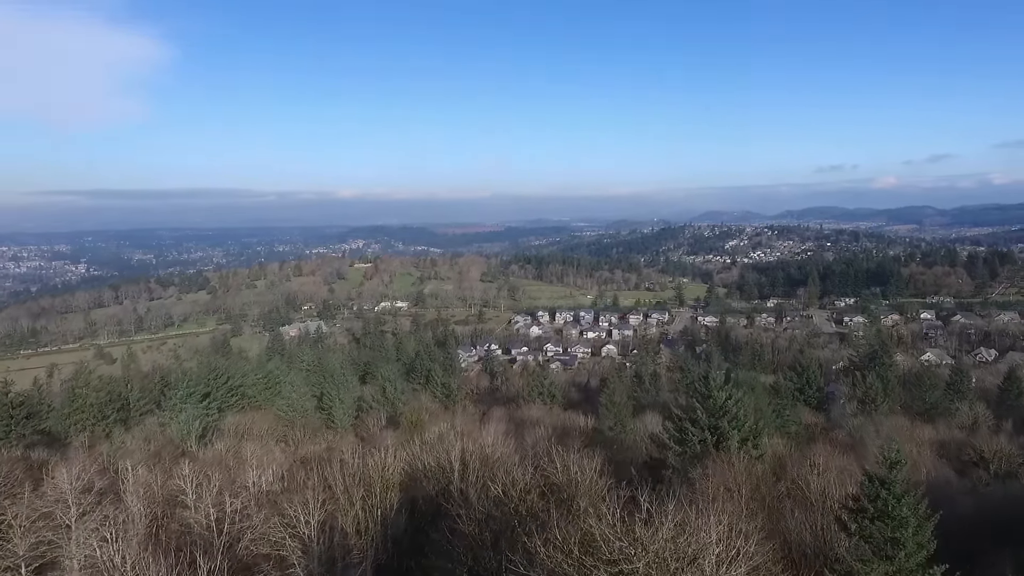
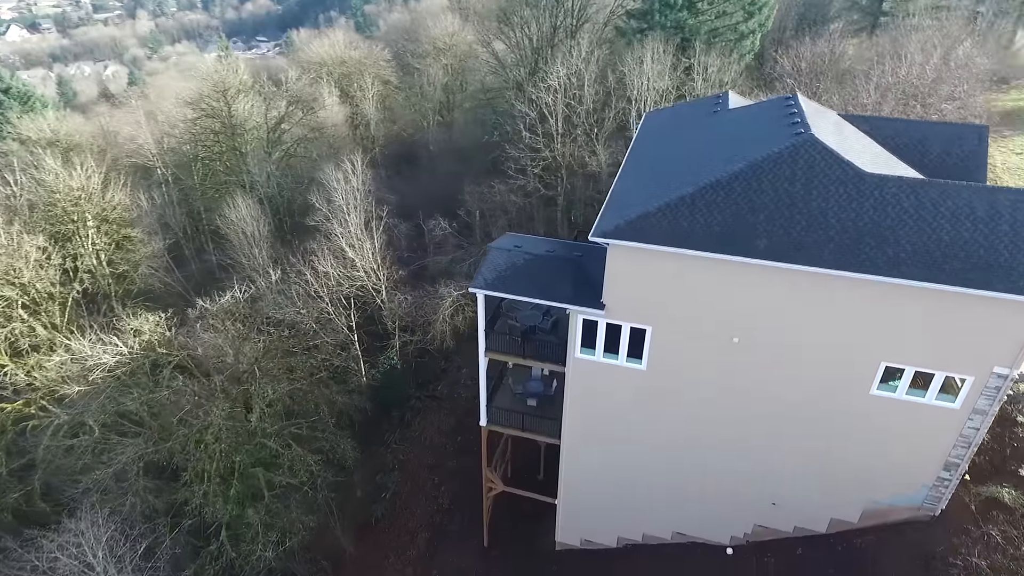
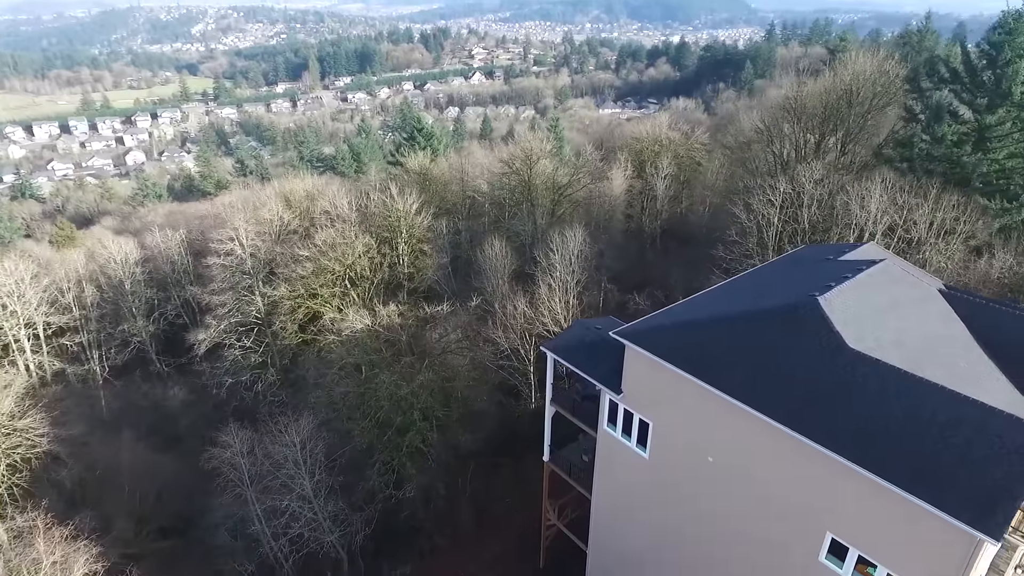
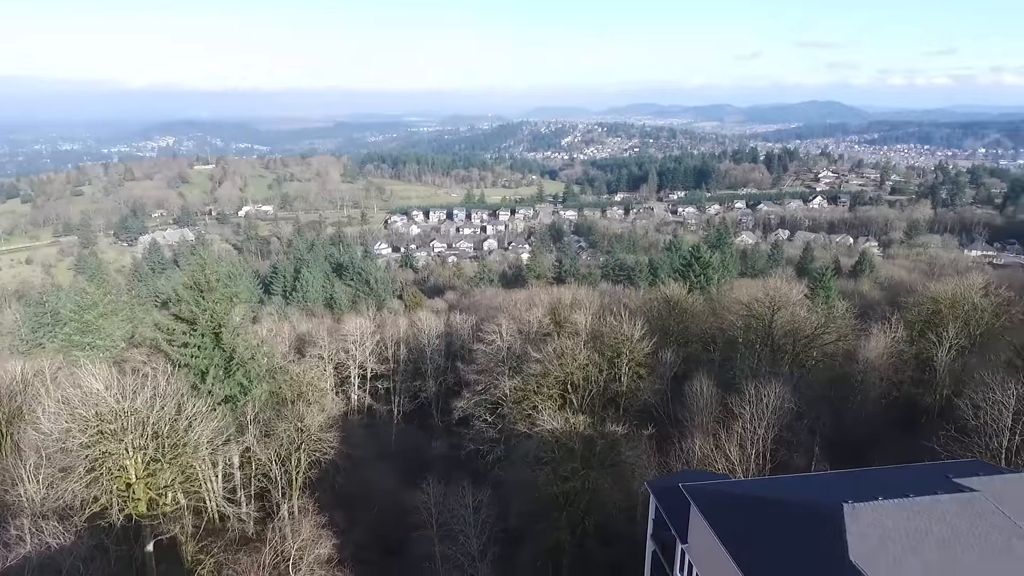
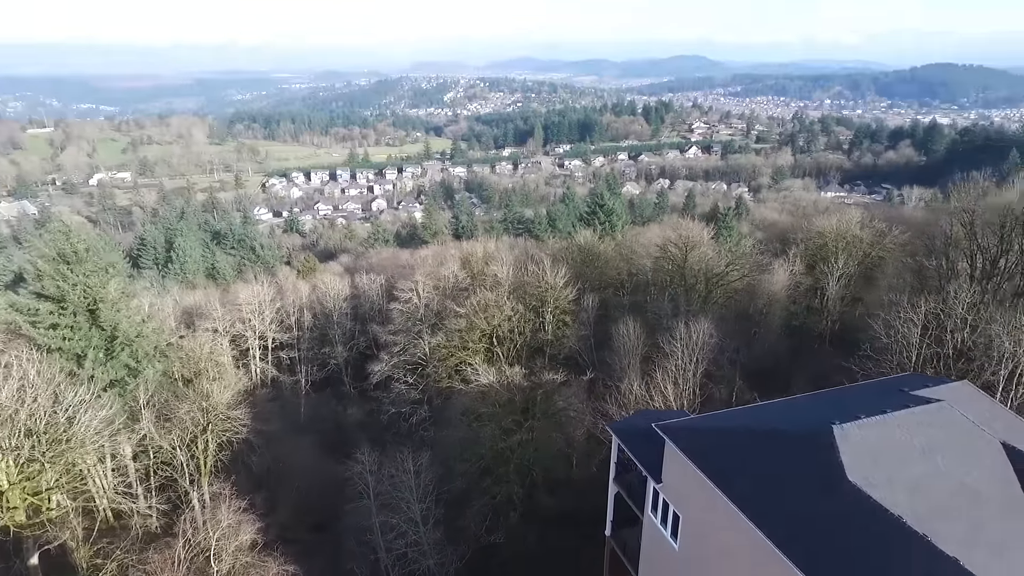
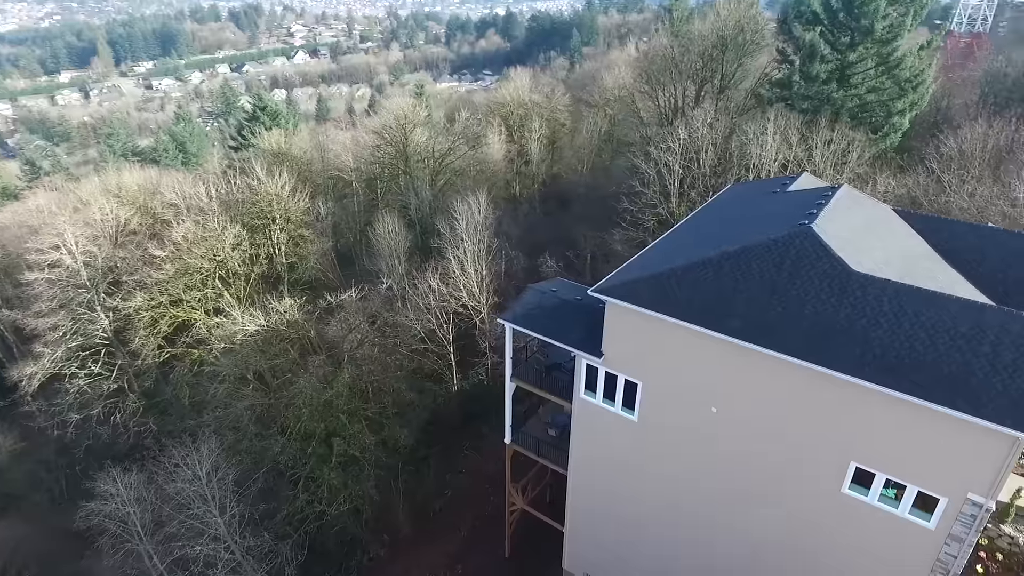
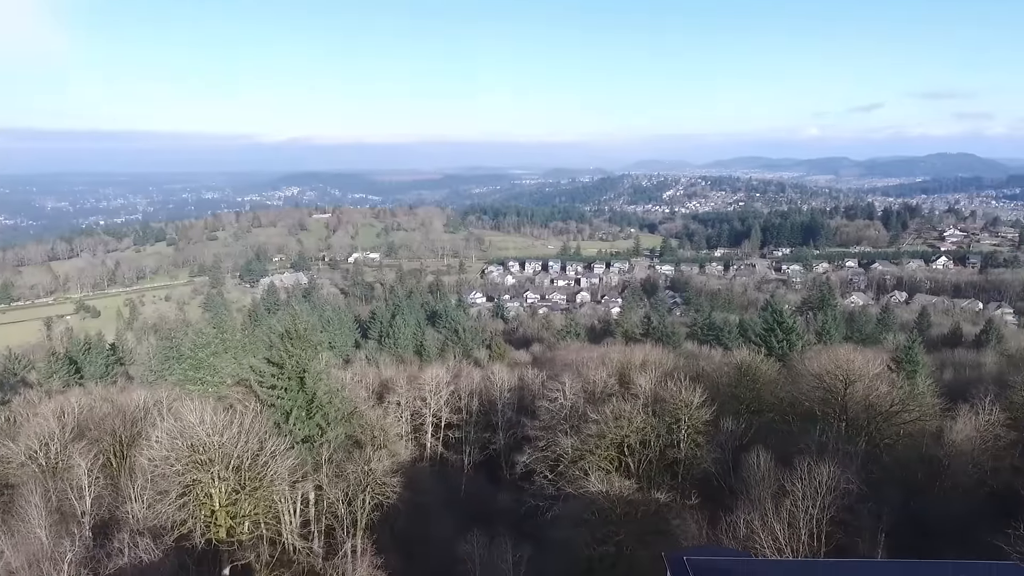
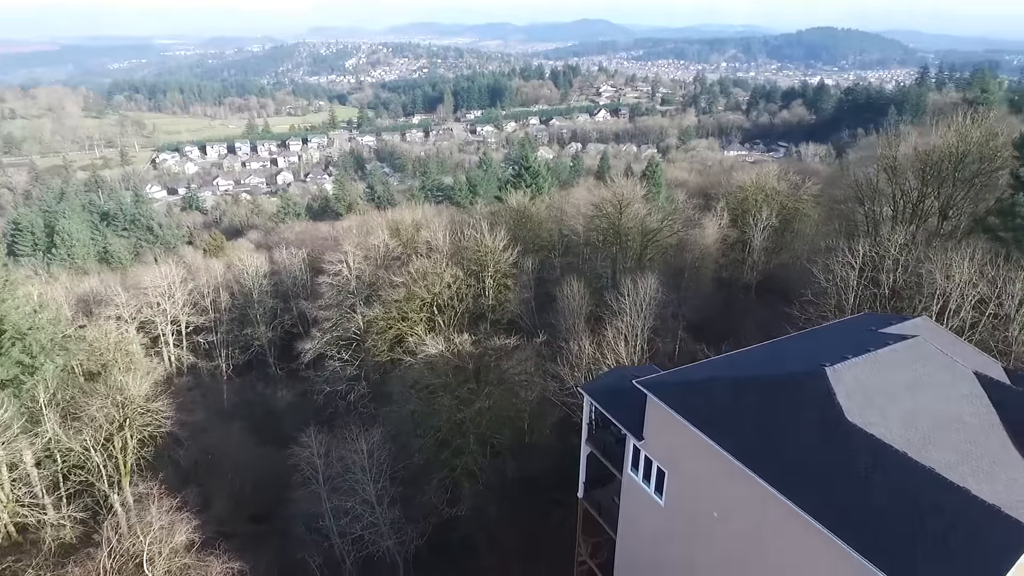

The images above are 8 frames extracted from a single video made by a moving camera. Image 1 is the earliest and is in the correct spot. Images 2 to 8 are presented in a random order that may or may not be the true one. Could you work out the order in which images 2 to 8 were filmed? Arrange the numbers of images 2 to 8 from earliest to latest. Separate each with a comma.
7, 4, 5, 8, 3, 6, 2
